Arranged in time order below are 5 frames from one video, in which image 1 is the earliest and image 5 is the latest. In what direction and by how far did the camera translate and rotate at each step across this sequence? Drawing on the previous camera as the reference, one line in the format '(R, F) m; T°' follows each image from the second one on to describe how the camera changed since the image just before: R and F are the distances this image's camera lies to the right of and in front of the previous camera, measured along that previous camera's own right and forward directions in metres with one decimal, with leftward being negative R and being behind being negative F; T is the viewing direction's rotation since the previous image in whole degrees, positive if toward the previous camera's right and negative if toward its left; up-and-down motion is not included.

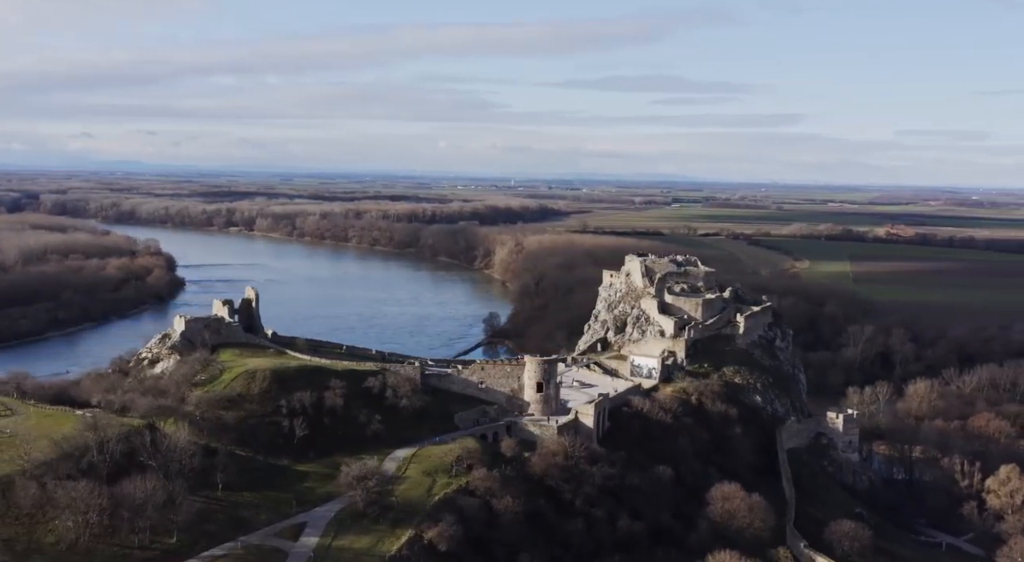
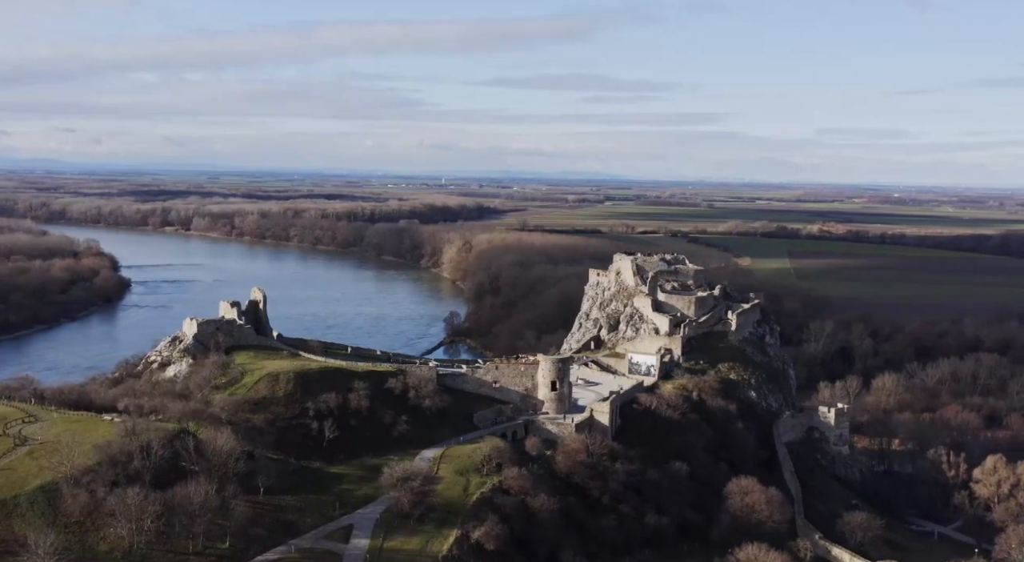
(-2.8, -0.1) m; +4°
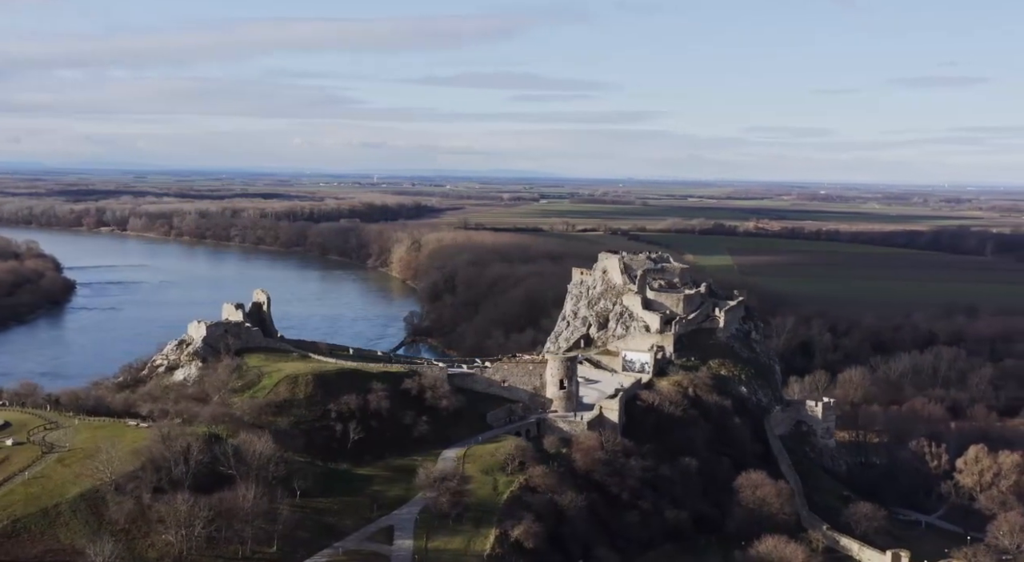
(-2.6, -0.1) m; +4°
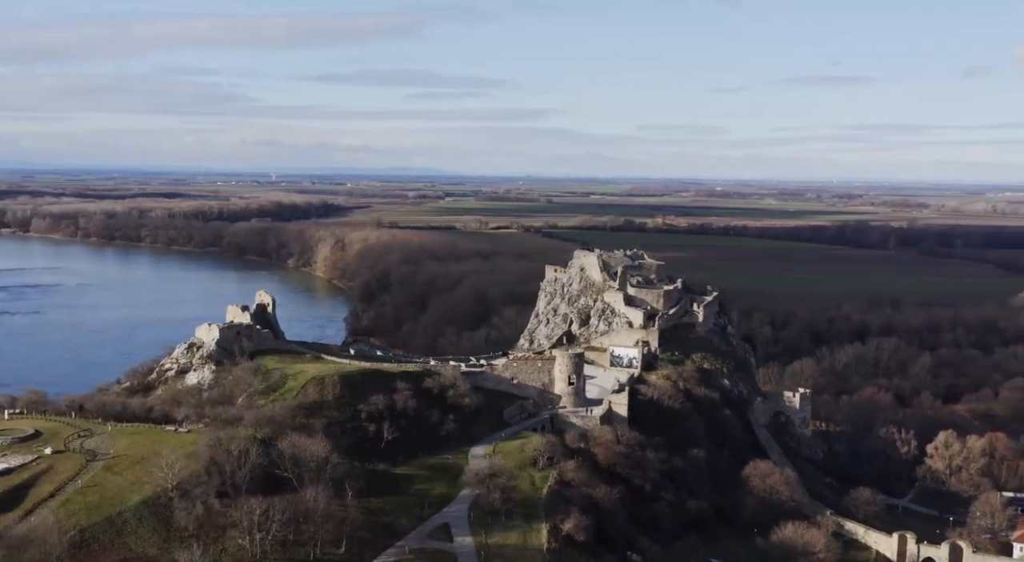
(-3.7, -0.2) m; +5°
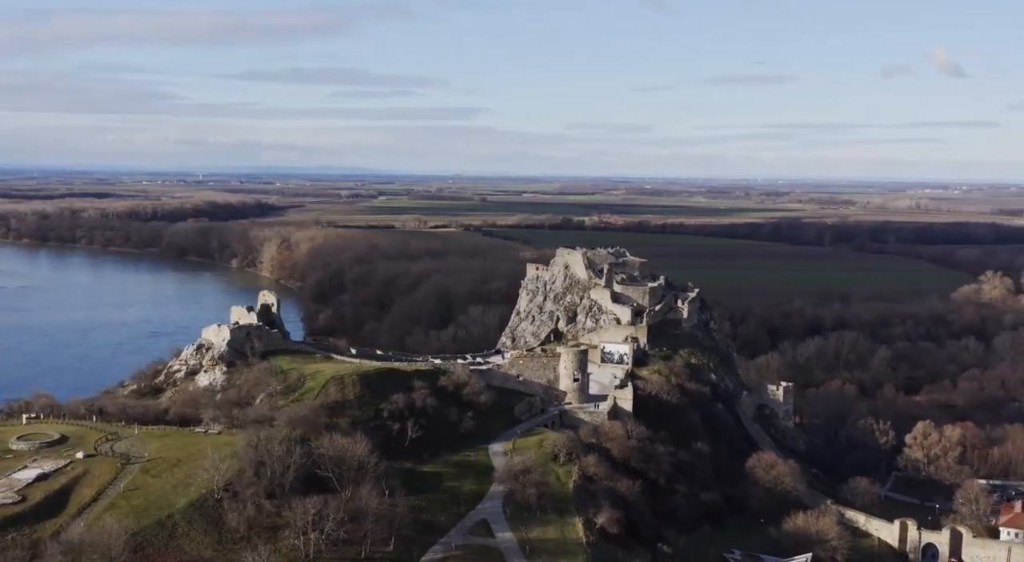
(-2.6, -0.2) m; +4°
